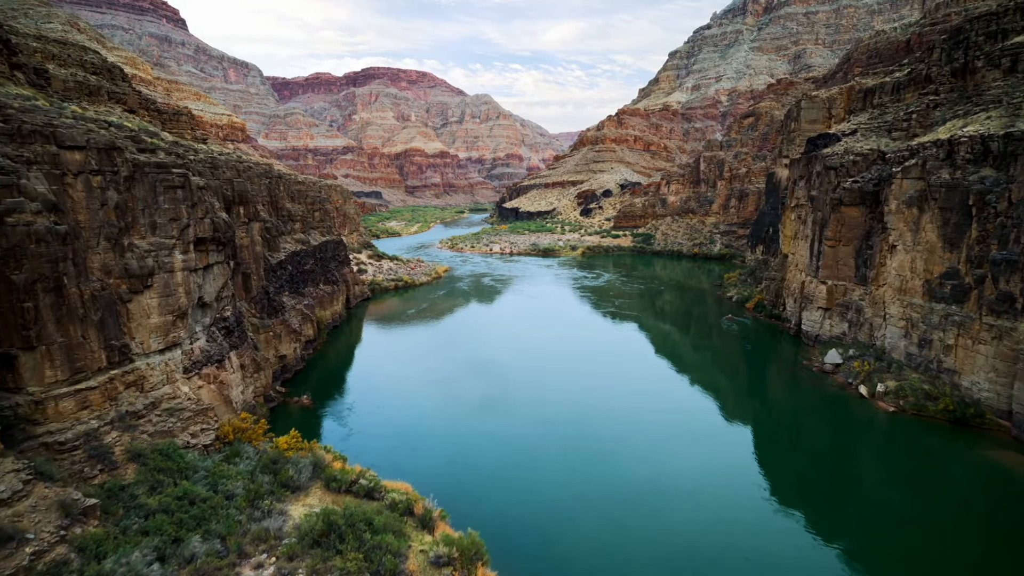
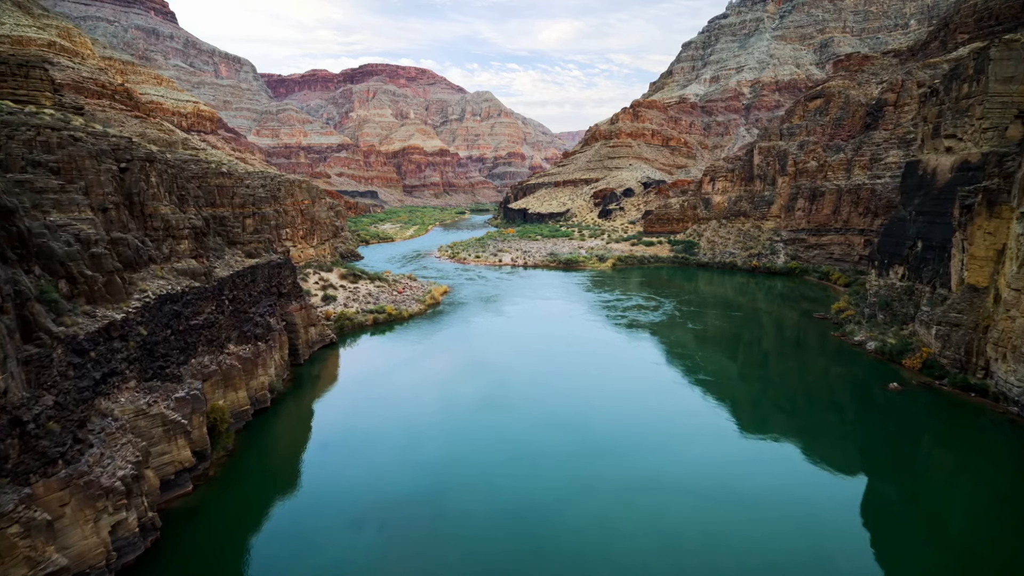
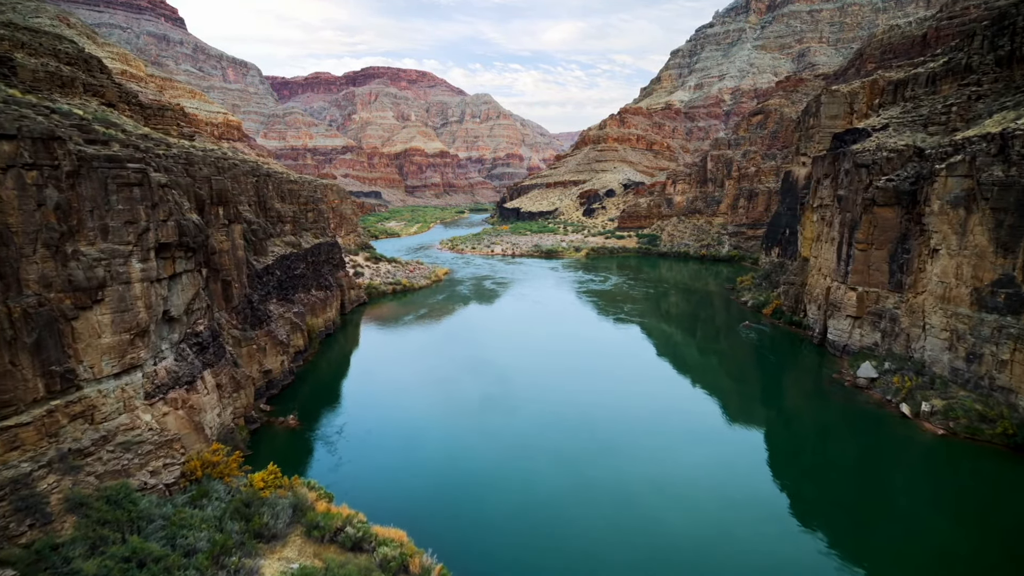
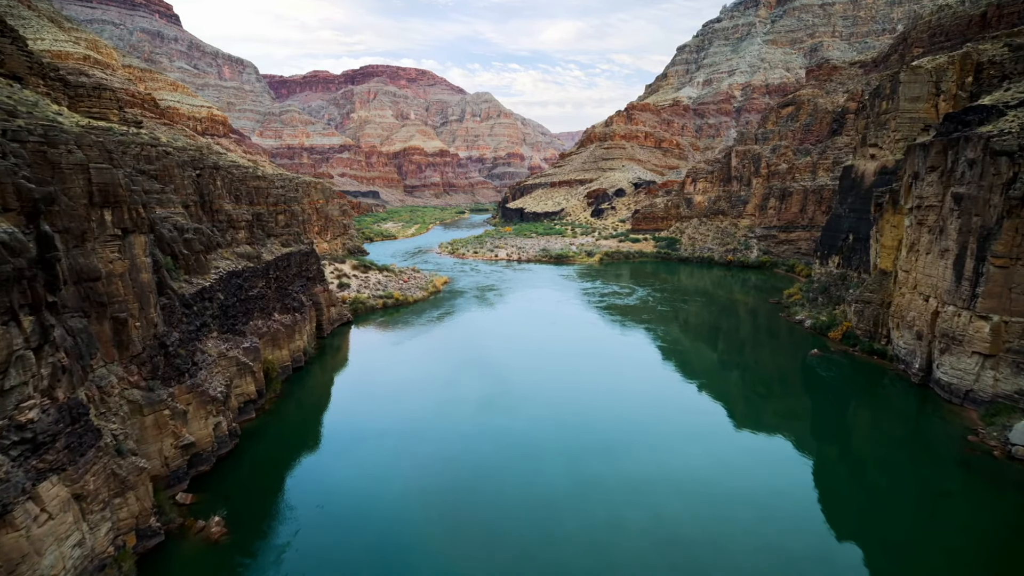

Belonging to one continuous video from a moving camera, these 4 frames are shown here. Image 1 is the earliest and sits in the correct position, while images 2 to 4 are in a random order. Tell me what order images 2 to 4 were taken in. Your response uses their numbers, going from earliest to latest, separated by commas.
3, 4, 2
